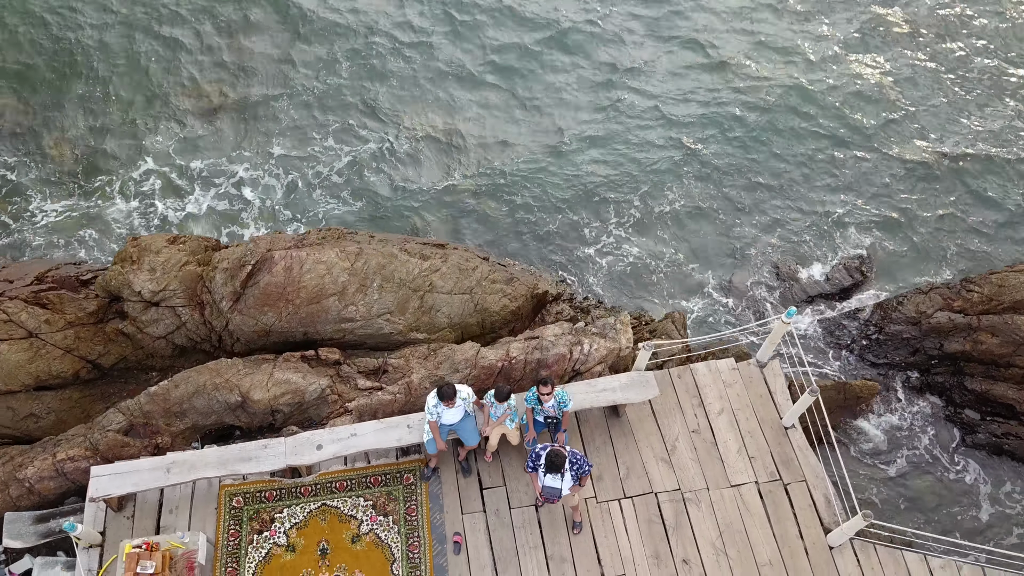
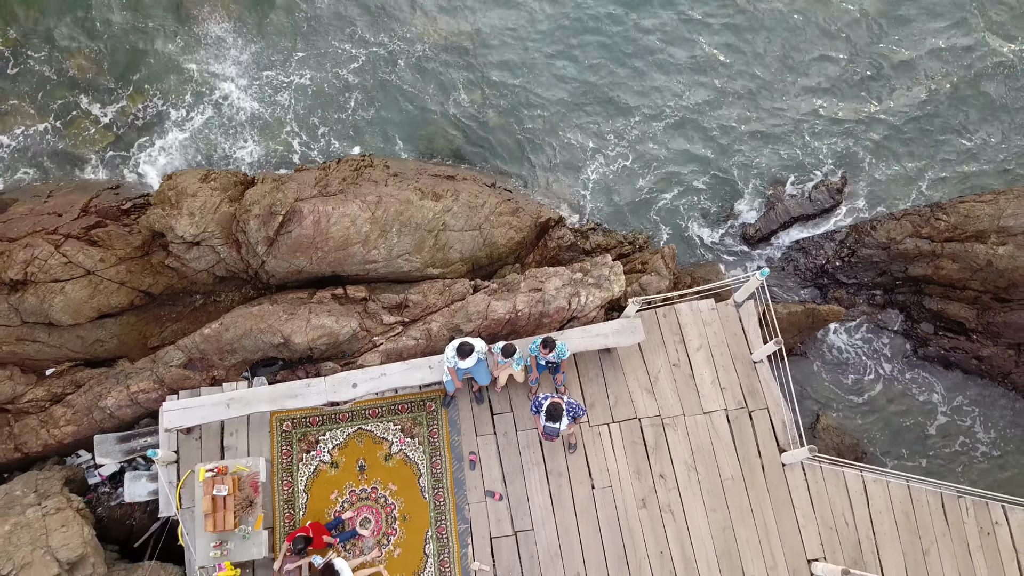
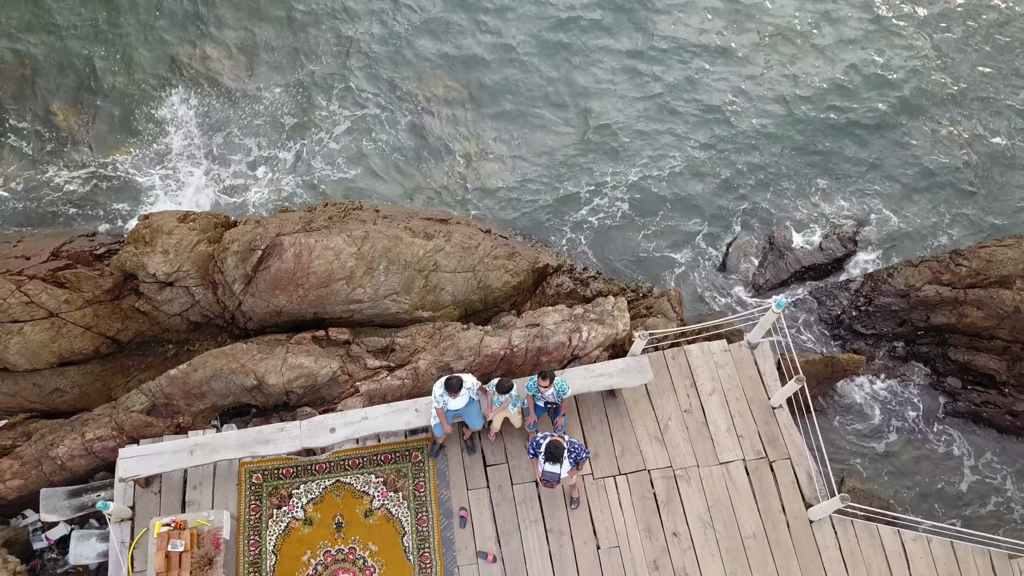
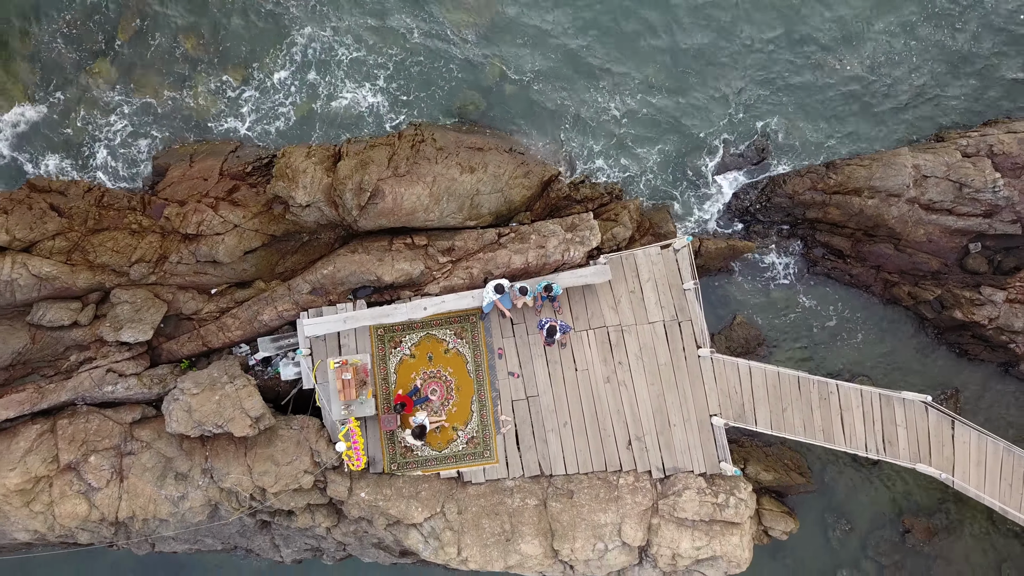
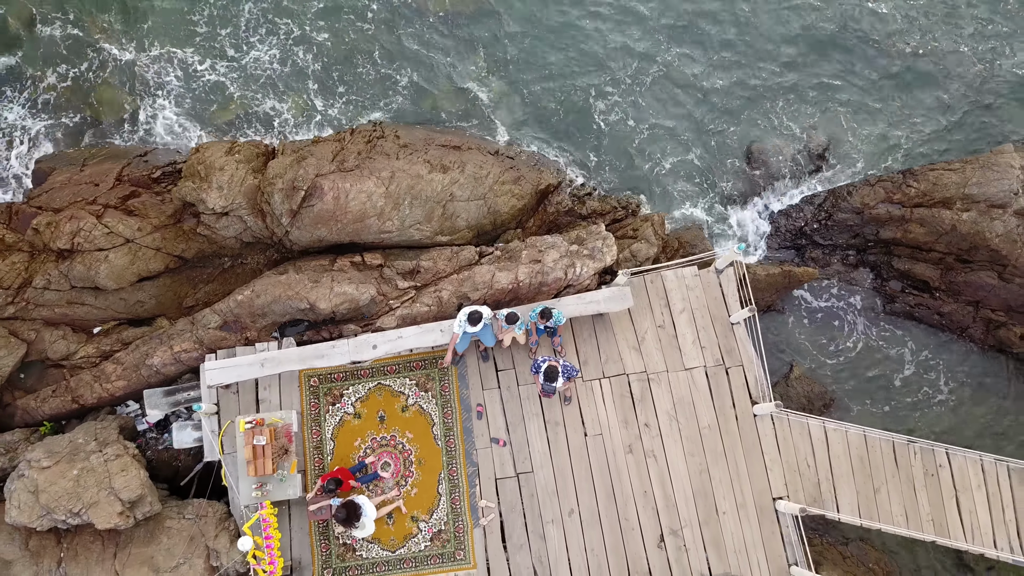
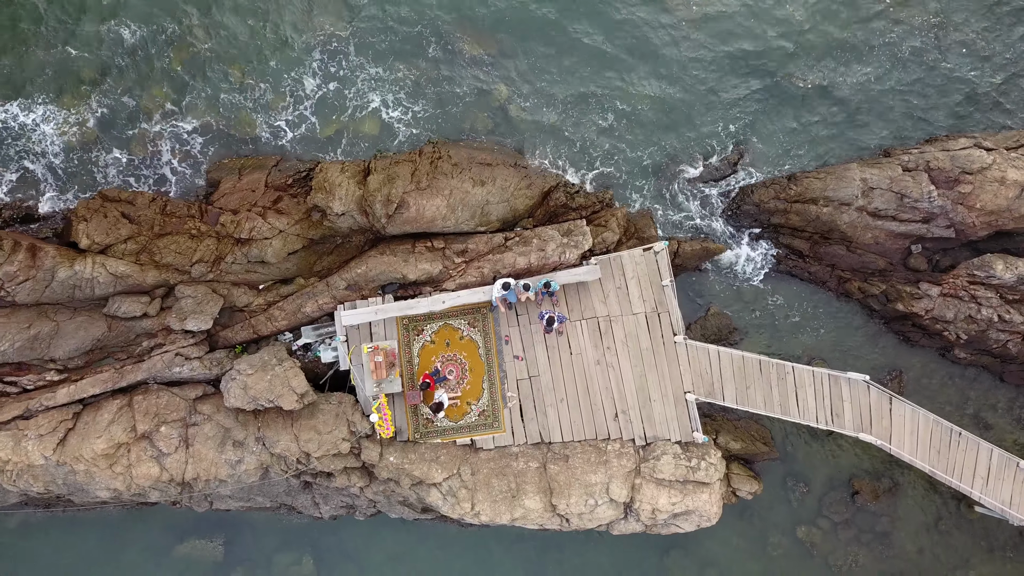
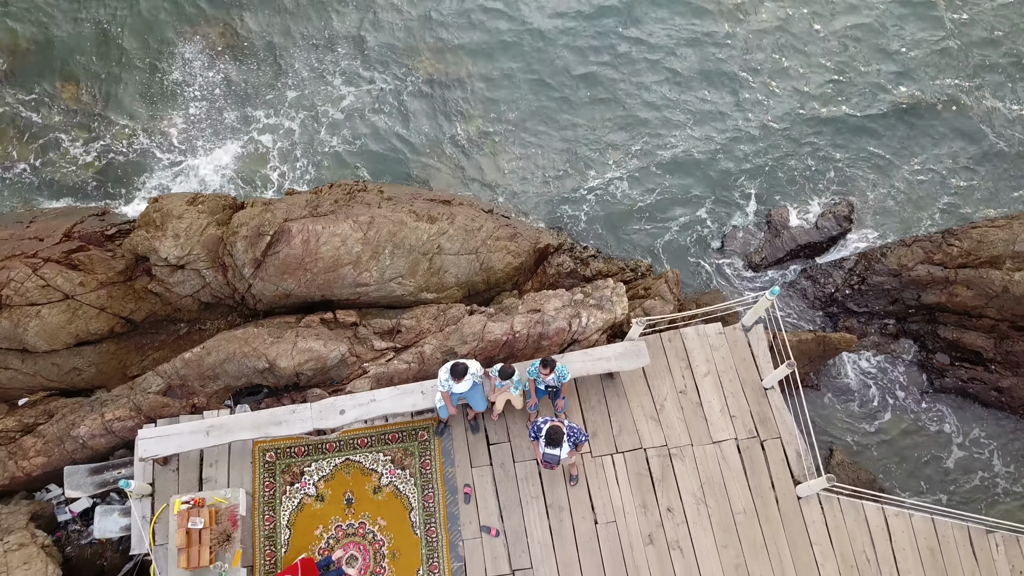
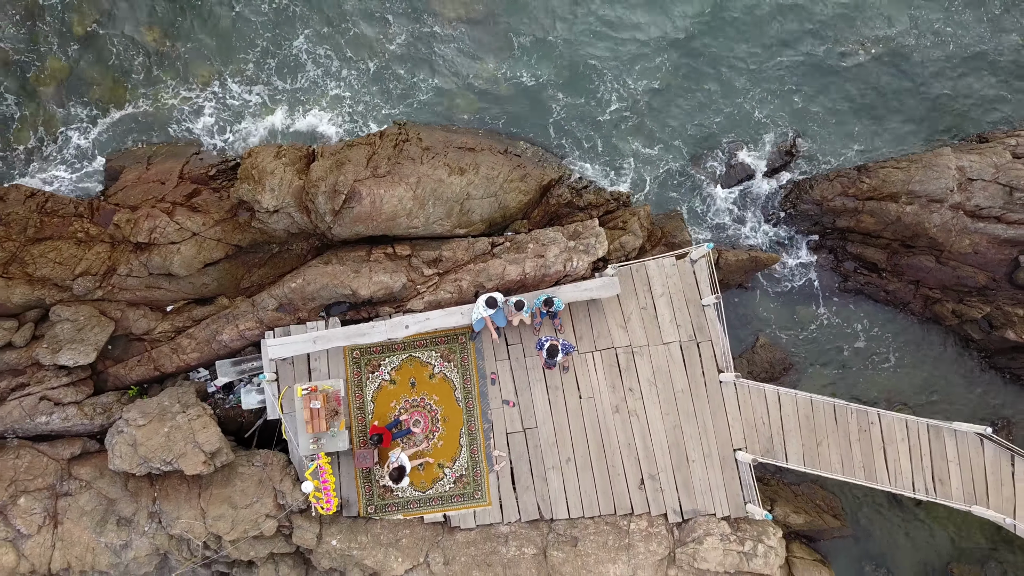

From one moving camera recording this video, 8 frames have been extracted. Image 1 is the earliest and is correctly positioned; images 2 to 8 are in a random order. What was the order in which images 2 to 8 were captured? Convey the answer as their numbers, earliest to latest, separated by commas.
3, 7, 2, 5, 8, 4, 6
